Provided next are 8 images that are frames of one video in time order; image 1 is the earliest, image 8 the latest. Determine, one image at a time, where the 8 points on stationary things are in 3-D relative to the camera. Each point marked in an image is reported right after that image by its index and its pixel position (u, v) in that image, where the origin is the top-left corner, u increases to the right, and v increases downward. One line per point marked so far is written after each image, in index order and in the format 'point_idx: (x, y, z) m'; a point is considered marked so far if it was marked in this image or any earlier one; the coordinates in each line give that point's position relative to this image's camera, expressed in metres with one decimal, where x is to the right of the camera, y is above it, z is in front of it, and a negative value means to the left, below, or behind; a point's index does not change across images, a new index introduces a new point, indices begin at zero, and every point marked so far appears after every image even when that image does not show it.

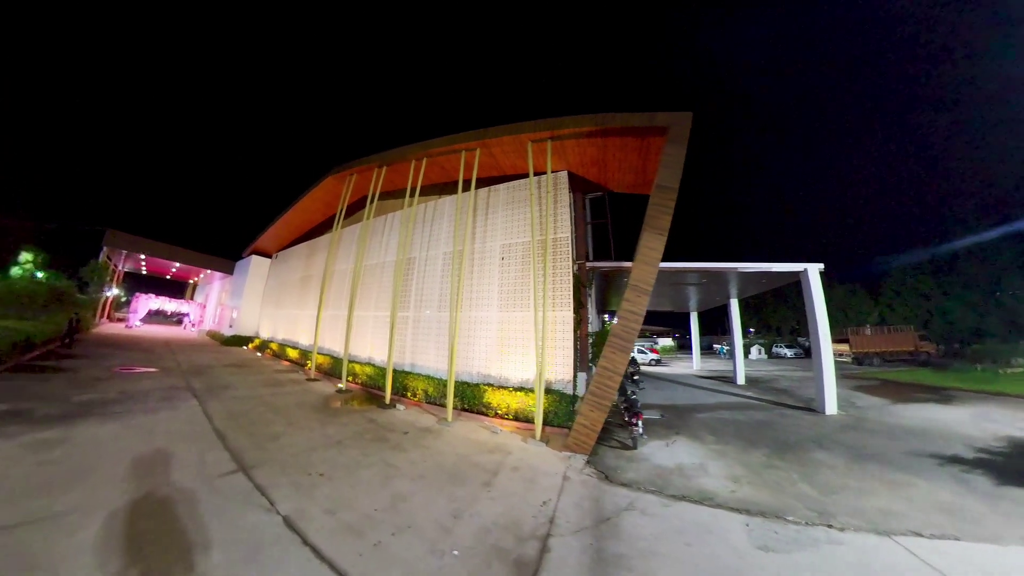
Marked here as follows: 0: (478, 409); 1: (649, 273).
0: (-0.5, -2.1, +6.5) m
1: (+2.0, +0.2, +5.6) m
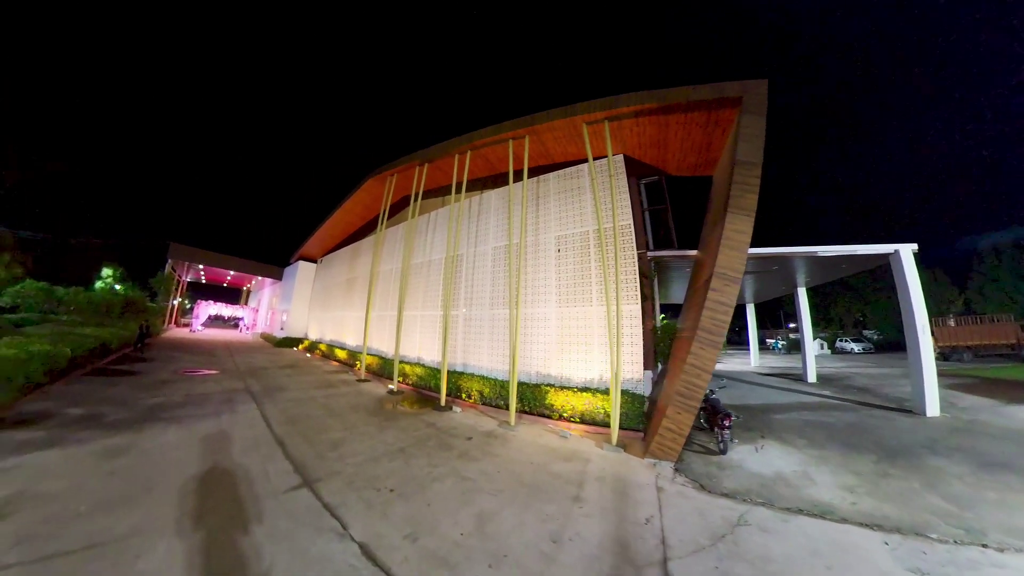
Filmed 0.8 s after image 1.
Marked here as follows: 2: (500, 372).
0: (+0.5, -2.0, +6.1) m
1: (+2.9, +0.4, +4.9) m
2: (-0.2, -1.4, +6.5) m
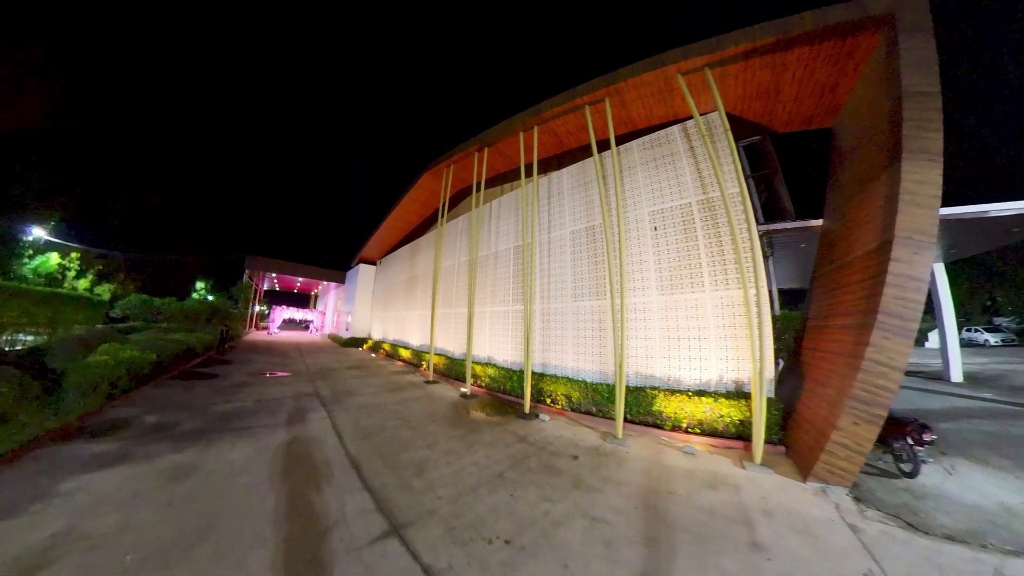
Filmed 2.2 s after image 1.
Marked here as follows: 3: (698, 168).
0: (+1.8, -1.8, +5.1) m
1: (+4.0, +0.7, +3.6) m
2: (+1.2, -1.2, +5.6) m
3: (+2.8, +1.8, +5.6) m
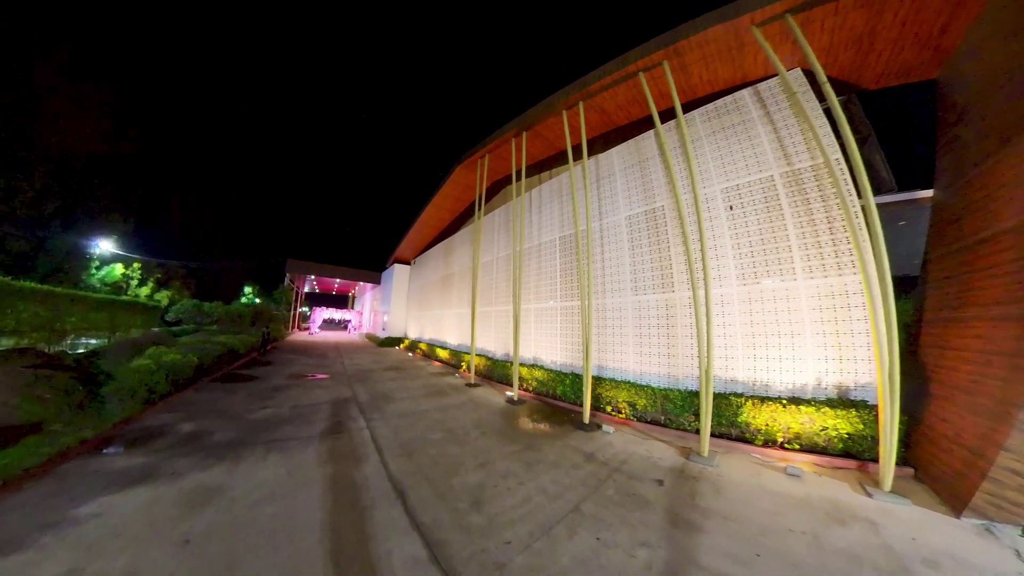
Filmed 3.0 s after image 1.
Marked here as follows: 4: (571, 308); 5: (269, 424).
0: (+2.5, -1.6, +4.3) m
1: (+4.4, +0.8, +2.7) m
2: (+1.9, -1.1, +4.9) m
3: (+3.4, +1.9, +4.8) m
4: (+1.0, -0.3, +5.8) m
5: (-2.6, -1.4, +4.0) m
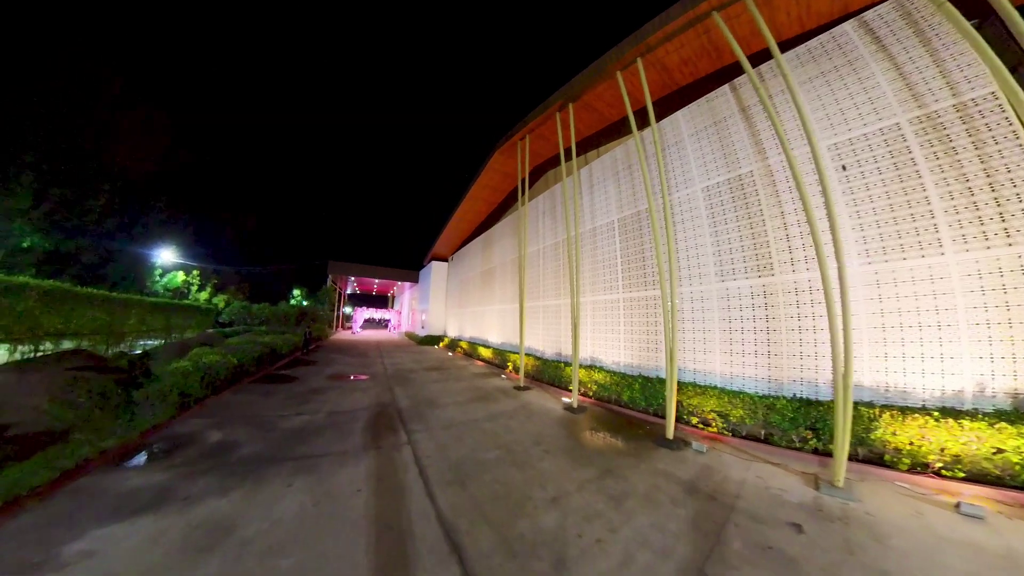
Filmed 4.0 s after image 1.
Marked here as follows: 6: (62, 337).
0: (+3.1, -1.5, +3.4) m
1: (+4.8, +1.0, +1.6) m
2: (+2.5, -1.0, +4.0) m
3: (+4.0, +2.1, +3.8) m
4: (+1.7, -0.1, +5.0) m
5: (-2.0, -1.3, +3.5) m
6: (-8.2, -0.9, +6.9) m
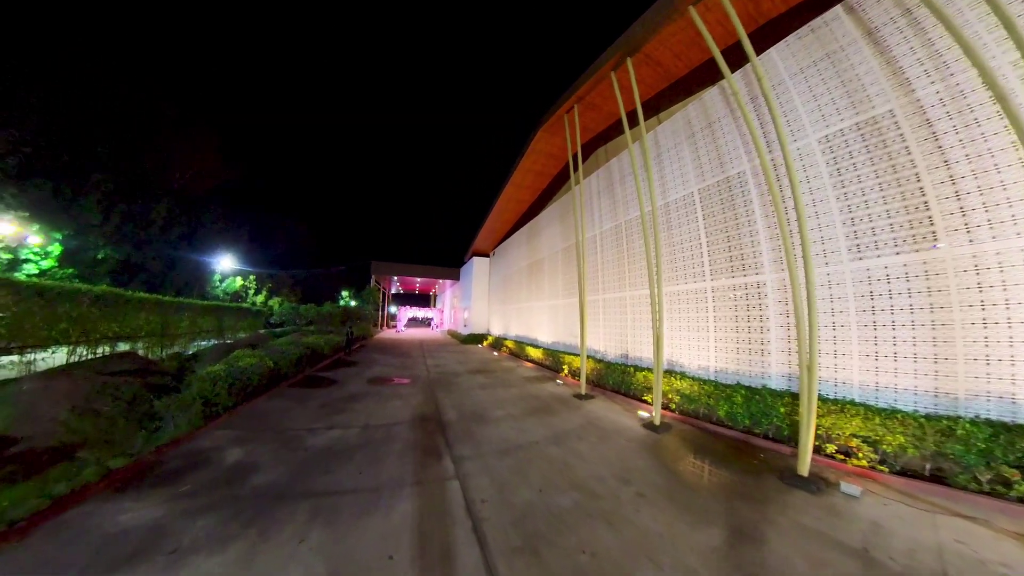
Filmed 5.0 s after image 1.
0: (+3.6, -1.3, +2.3) m
1: (+5.1, +1.2, +0.3) m
2: (+3.1, -0.8, +3.0) m
3: (+4.4, +2.3, +2.6) m
4: (+2.3, 0.0, +4.0) m
5: (-1.4, -1.3, +2.9) m
6: (-7.2, -1.0, +7.0) m
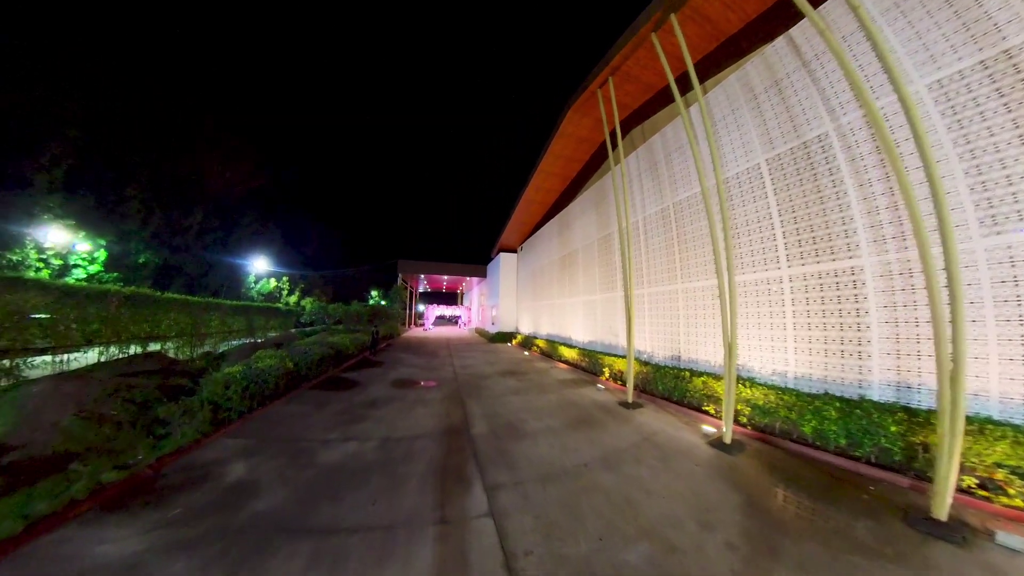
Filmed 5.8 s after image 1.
0: (+3.8, -1.2, +1.6) m
1: (+5.1, +1.3, -0.5) m
2: (+3.3, -0.7, +2.3) m
3: (+4.6, +2.4, +1.8) m
4: (+2.6, +0.1, +3.4) m
5: (-1.1, -1.2, +2.6) m
6: (-6.7, -1.0, +7.0) m
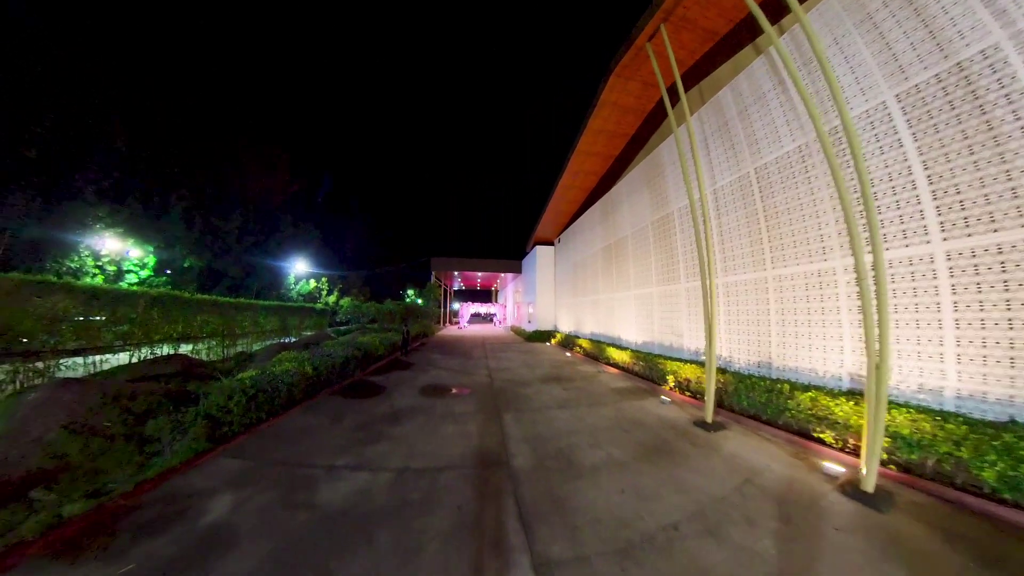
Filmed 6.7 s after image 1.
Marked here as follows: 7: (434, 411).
0: (+4.0, -1.1, +0.6) m
1: (+5.1, +1.4, -1.7) m
2: (+3.6, -0.6, +1.3) m
3: (+4.7, +2.5, +0.6) m
4: (+3.0, +0.2, +2.4) m
5: (-0.9, -1.2, +2.0) m
6: (-6.0, -1.0, +6.9) m
7: (-0.8, -1.3, +3.9) m
